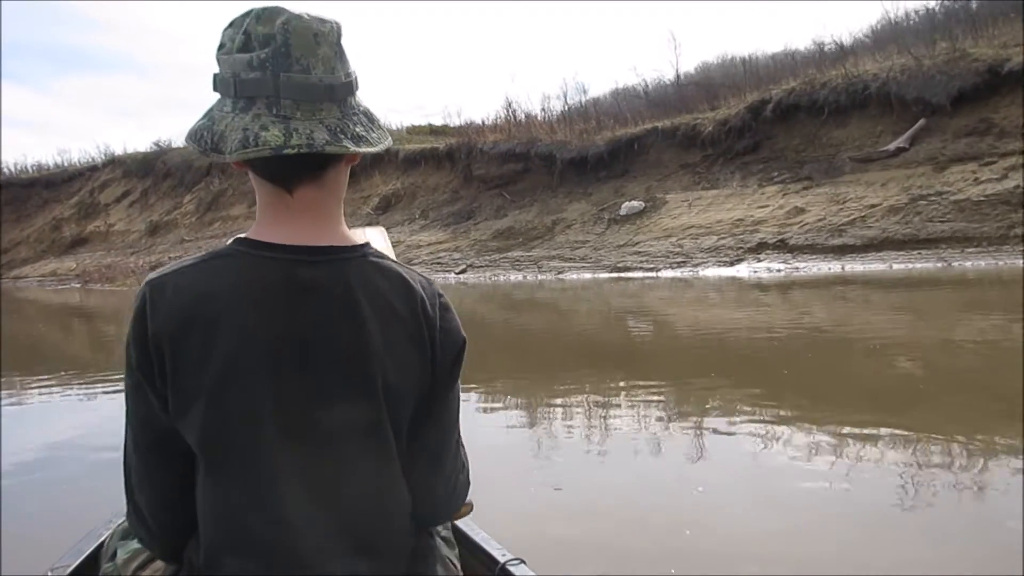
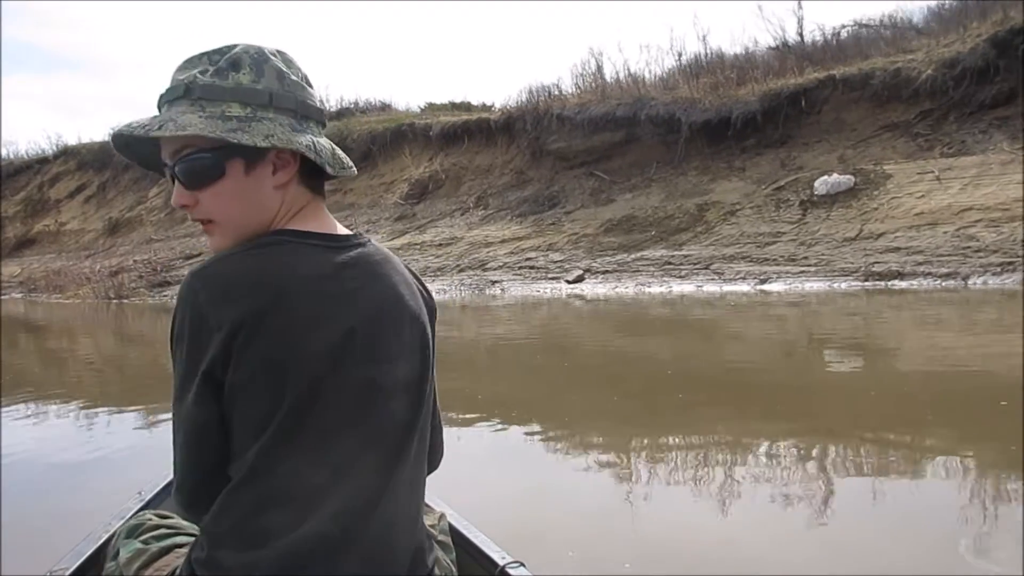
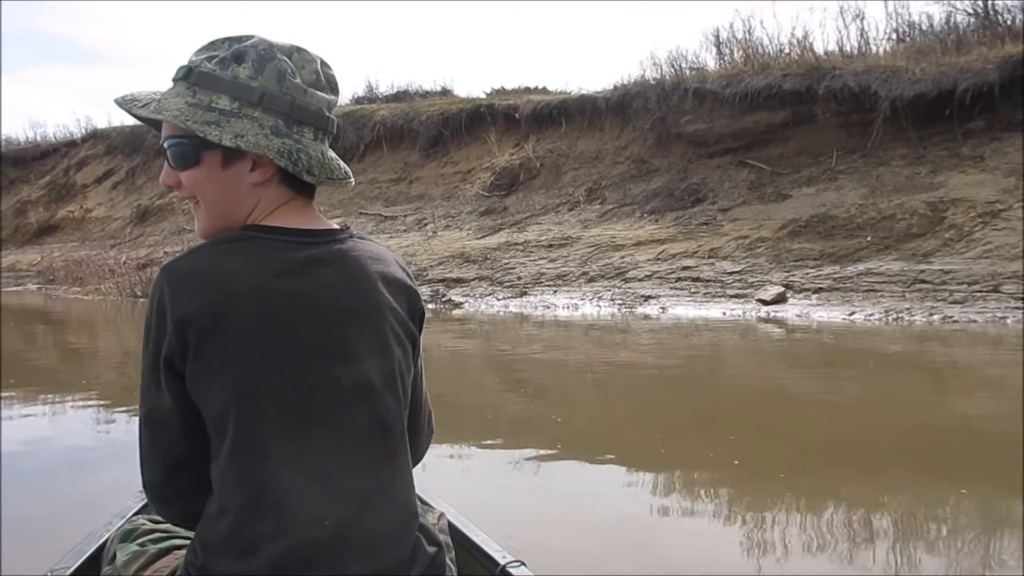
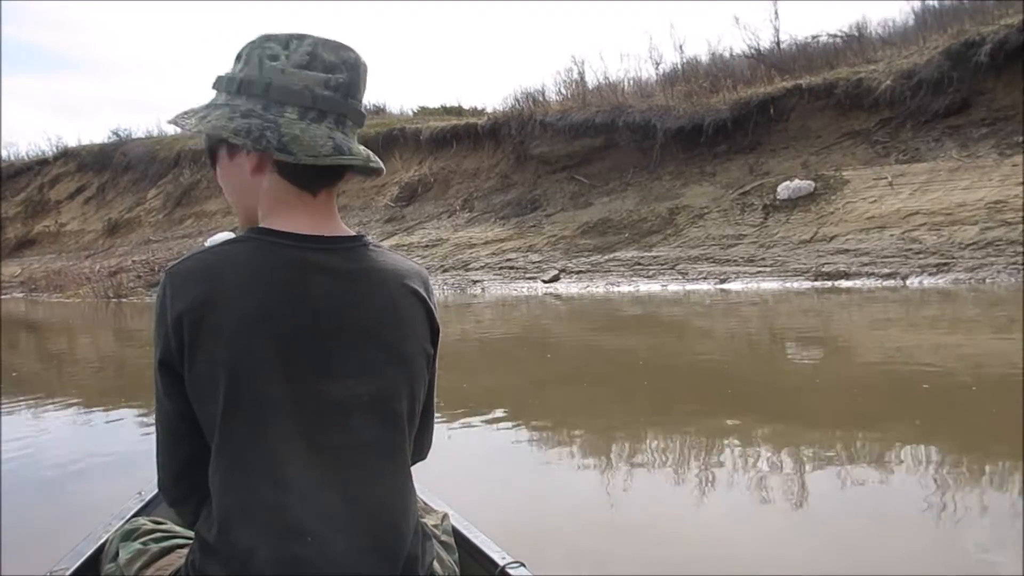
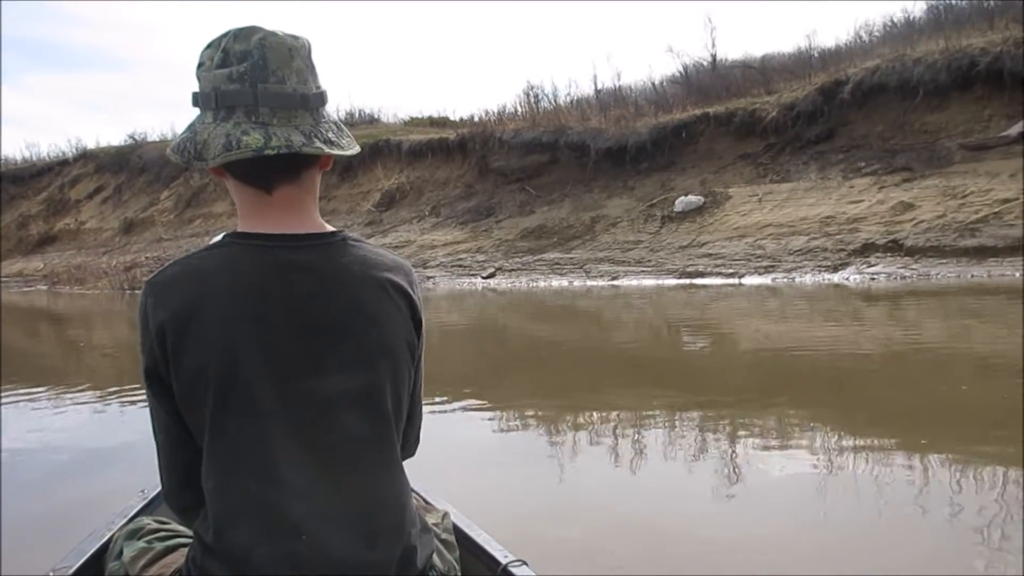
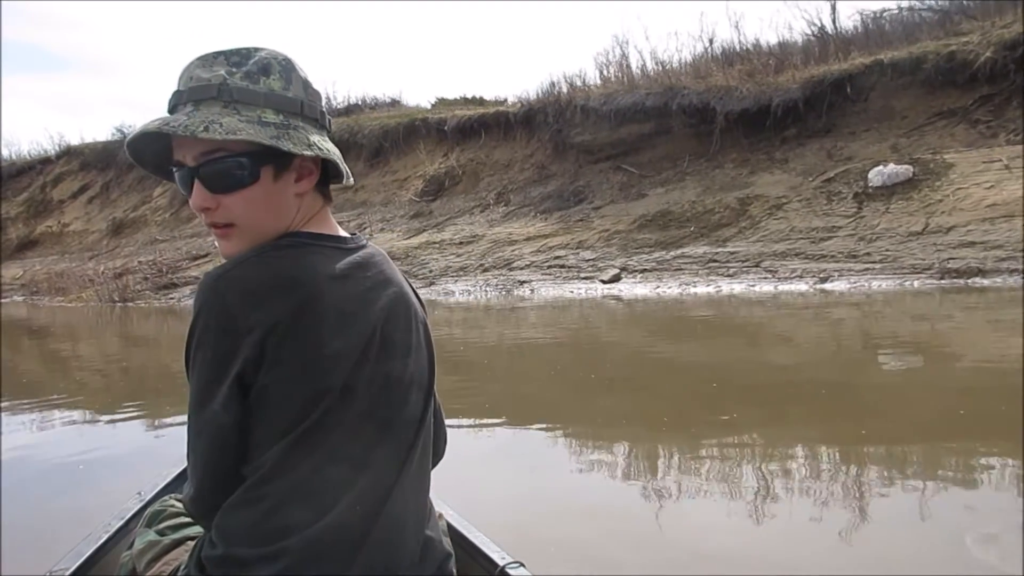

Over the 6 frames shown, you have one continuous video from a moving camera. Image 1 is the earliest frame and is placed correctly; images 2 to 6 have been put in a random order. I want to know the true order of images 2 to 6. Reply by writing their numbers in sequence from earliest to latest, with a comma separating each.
5, 4, 2, 6, 3
